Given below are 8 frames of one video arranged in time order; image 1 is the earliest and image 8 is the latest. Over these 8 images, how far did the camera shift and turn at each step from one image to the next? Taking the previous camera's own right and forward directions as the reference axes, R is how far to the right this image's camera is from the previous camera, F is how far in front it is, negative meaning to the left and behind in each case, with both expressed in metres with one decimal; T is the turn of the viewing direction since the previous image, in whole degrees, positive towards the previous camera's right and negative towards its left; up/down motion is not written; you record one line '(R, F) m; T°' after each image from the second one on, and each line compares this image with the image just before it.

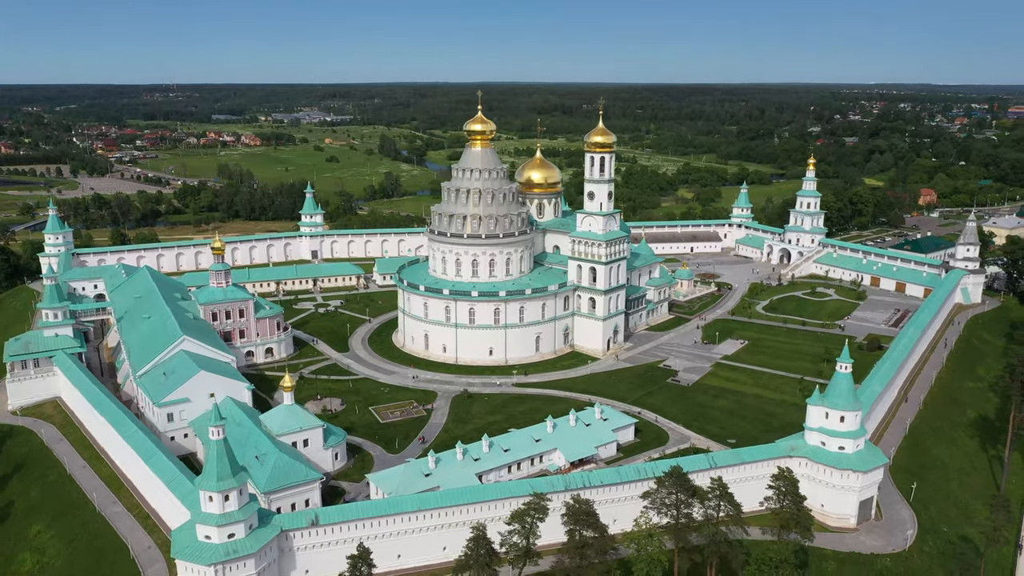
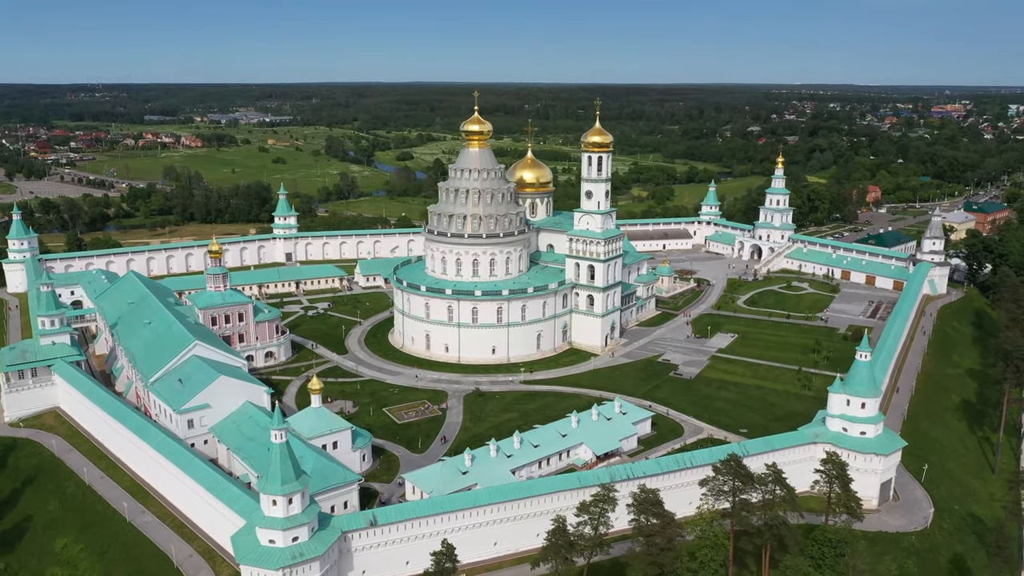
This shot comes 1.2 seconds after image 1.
(-3.5, -0.2) m; +4°
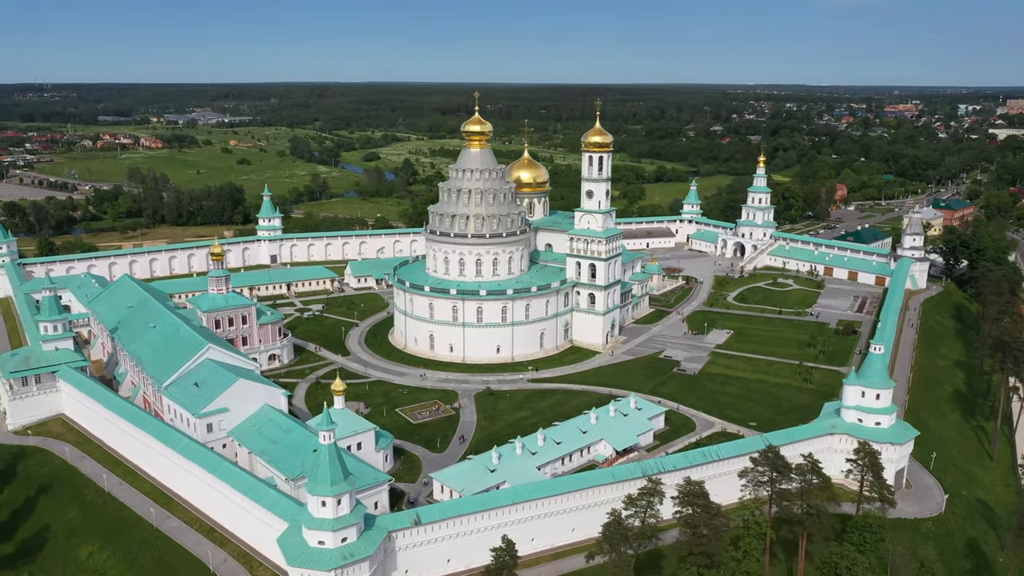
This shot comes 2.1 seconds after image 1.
(-2.5, -0.2) m; +3°
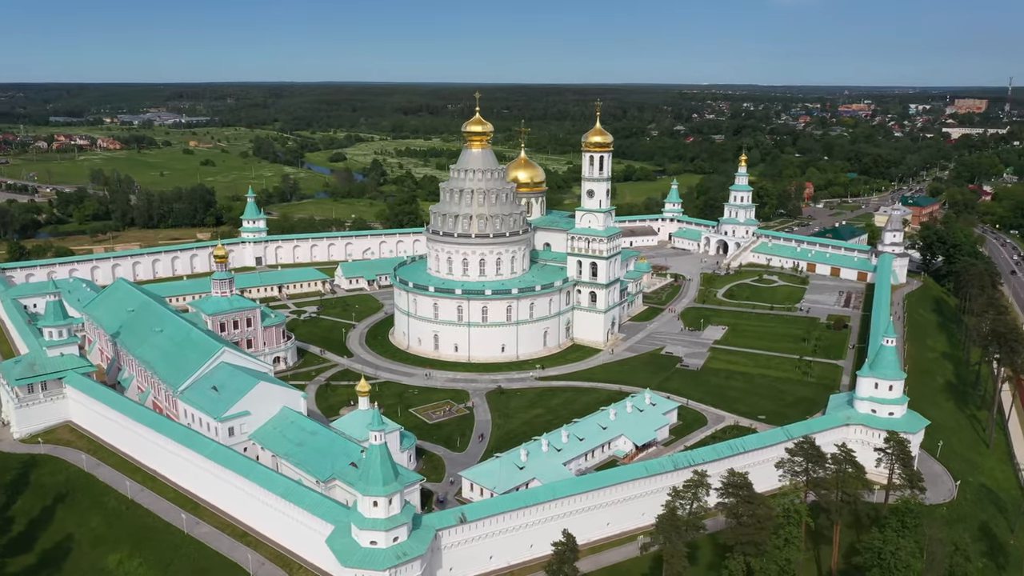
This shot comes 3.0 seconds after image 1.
(-2.5, -0.2) m; +3°
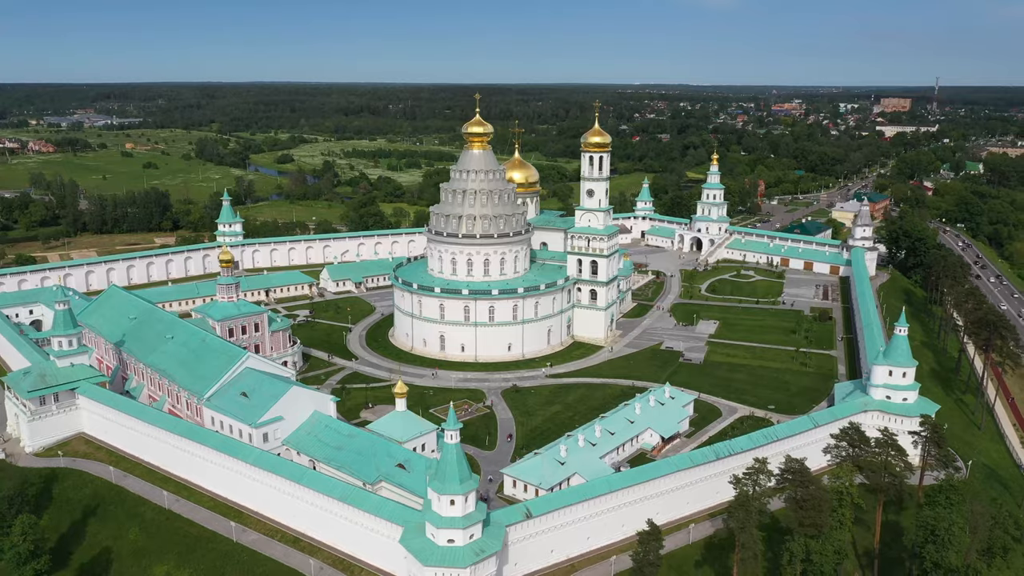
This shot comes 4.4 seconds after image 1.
(-3.8, -0.3) m; +4°
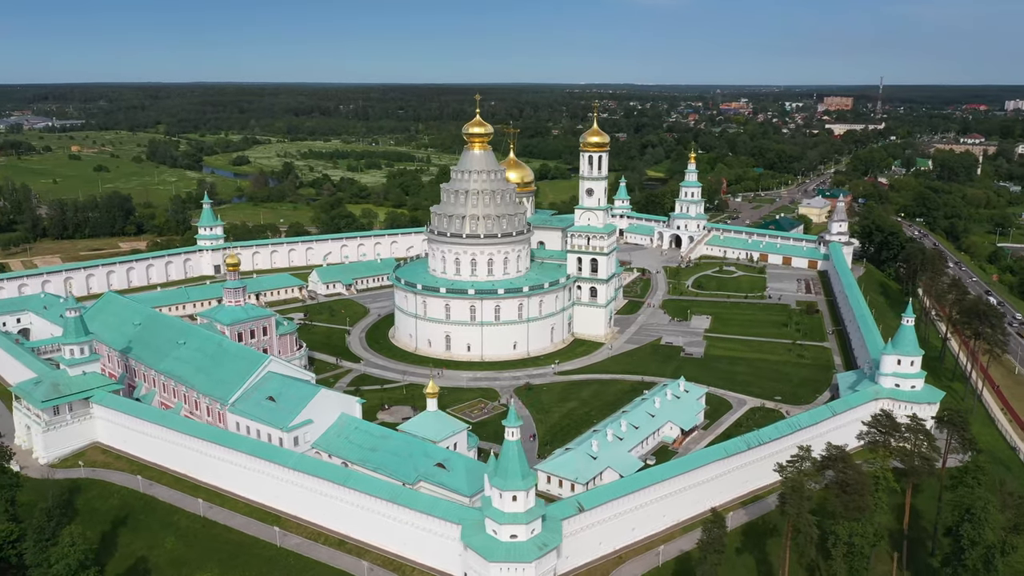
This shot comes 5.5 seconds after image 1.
(-3.1, -0.3) m; +3°
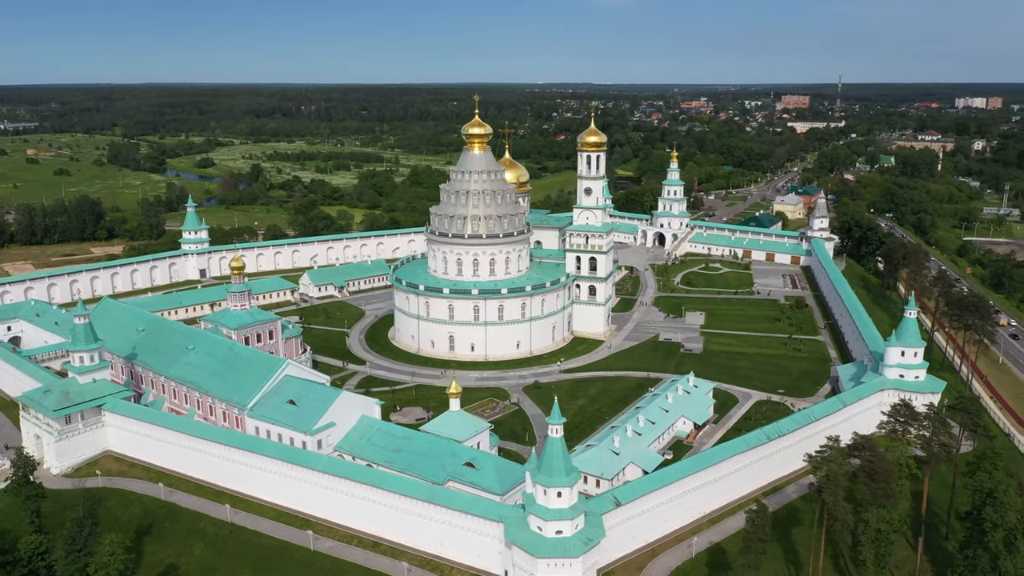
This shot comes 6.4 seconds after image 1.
(-2.3, -0.2) m; +3°
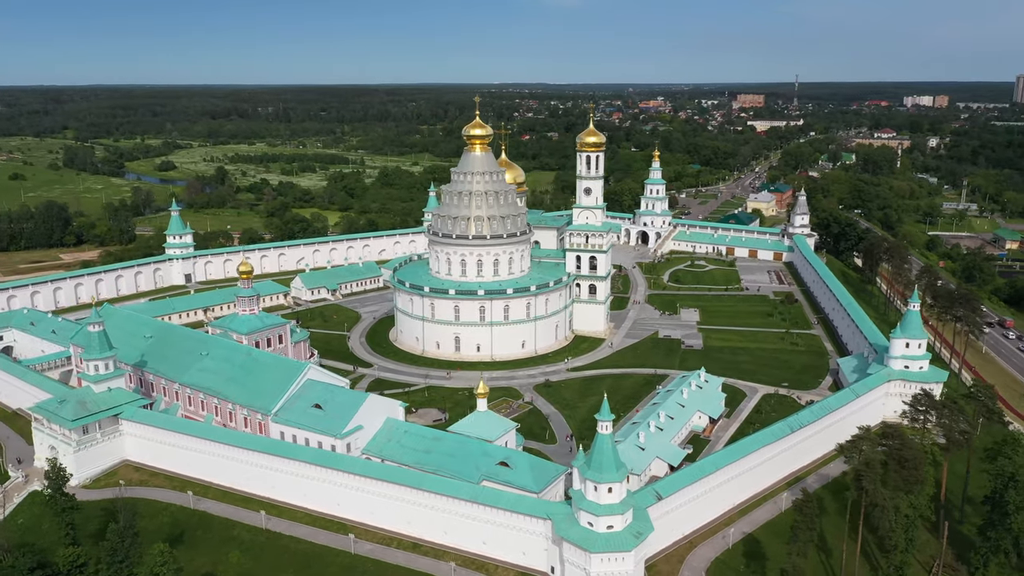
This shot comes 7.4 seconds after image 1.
(-2.7, -0.3) m; +3°
